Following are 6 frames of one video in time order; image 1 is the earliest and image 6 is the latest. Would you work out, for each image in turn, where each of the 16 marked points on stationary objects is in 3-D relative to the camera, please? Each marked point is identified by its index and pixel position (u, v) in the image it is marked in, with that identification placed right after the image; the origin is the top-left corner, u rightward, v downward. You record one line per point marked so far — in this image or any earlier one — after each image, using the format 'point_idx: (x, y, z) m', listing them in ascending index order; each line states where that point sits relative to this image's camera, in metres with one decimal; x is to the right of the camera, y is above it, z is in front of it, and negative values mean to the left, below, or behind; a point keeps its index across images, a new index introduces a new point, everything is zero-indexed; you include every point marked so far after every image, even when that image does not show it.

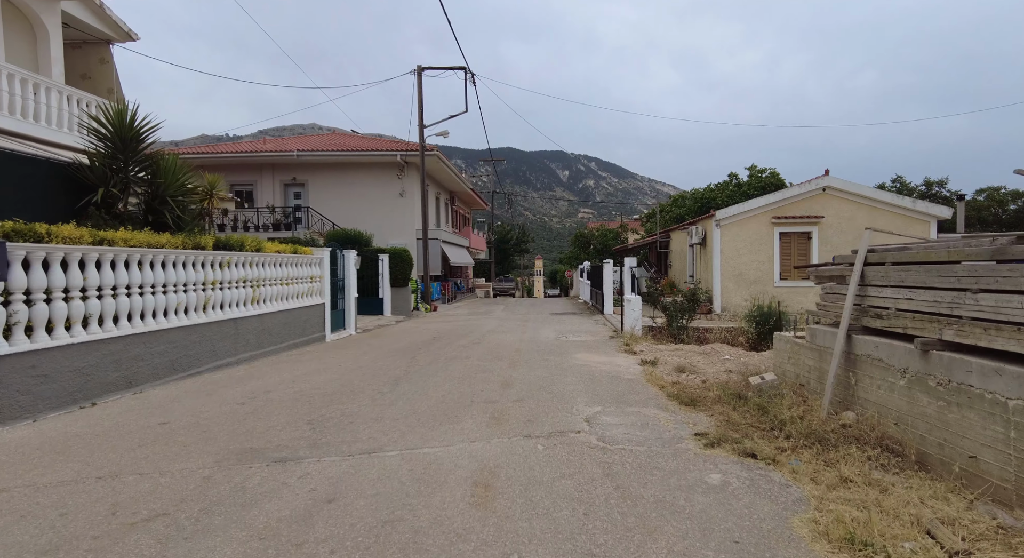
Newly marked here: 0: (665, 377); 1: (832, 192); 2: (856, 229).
0: (+2.1, -1.4, +7.8) m
1: (+10.6, +2.9, +18.8) m
2: (+11.4, +1.6, +18.7) m
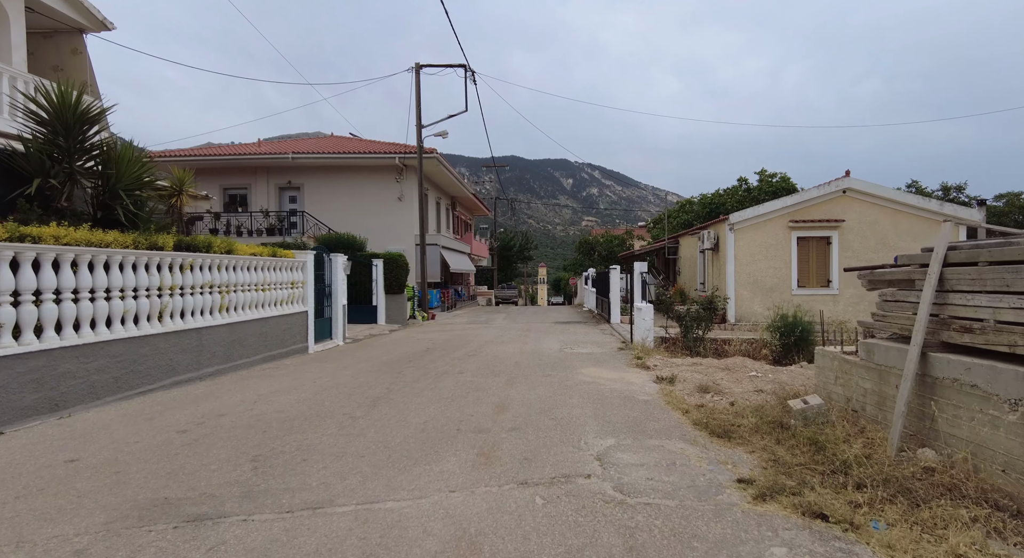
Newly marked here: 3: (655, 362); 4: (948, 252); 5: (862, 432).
0: (+2.1, -1.4, +6.7) m
1: (+10.6, +2.6, +17.7) m
2: (+11.4, +1.4, +17.6) m
3: (+2.5, -1.4, +9.7) m
4: (+3.4, +0.2, +4.4) m
5: (+3.1, -1.3, +5.0) m
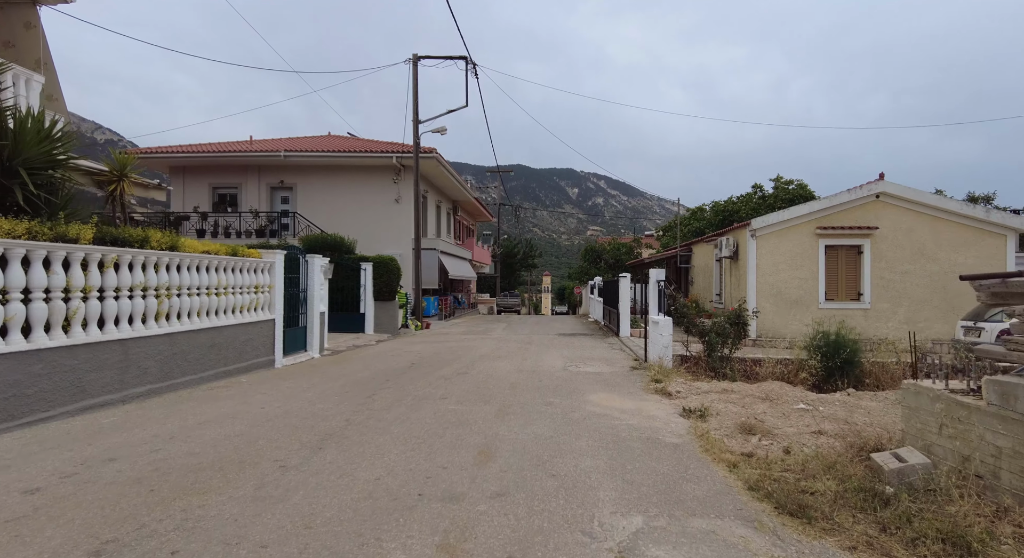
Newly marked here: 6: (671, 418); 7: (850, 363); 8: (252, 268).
0: (+2.0, -1.5, +5.2) m
1: (+10.7, +2.3, +16.1) m
2: (+11.5, +1.0, +16.0) m
3: (+2.4, -1.6, +8.2) m
4: (+3.3, +0.1, +2.8) m
5: (+3.0, -1.4, +3.4) m
6: (+1.8, -1.5, +6.3) m
7: (+5.5, -1.4, +9.2) m
8: (-4.5, +0.2, +9.9) m
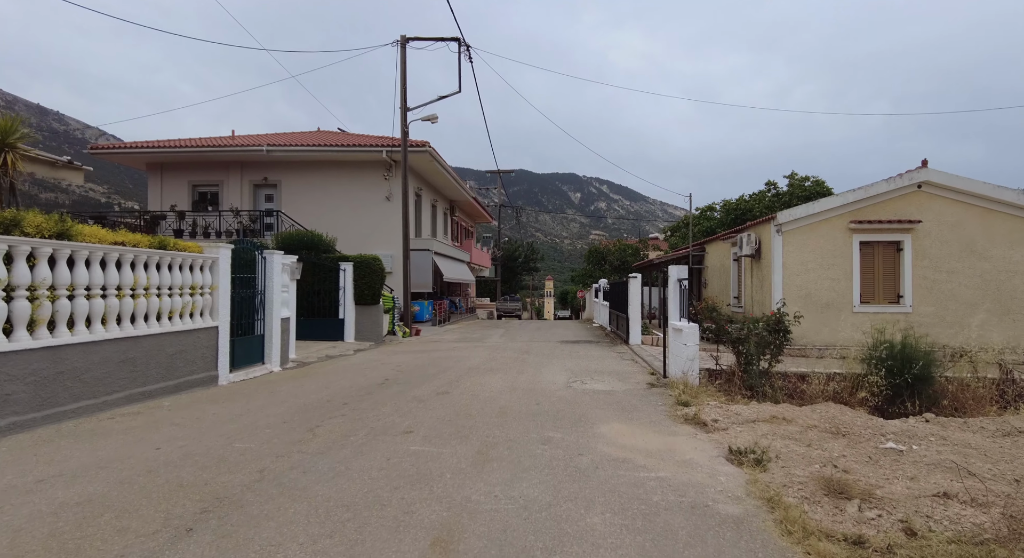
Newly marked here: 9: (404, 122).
0: (+1.8, -1.5, +3.4) m
1: (+10.6, +2.3, +14.3) m
2: (+11.4, +1.0, +14.2) m
3: (+2.2, -1.5, +6.4) m
4: (+3.1, +0.2, +1.0) m
5: (+2.8, -1.3, +1.6) m
6: (+1.6, -1.5, +4.5) m
7: (+5.4, -1.3, +7.4) m
8: (-4.6, +0.2, +8.1) m
9: (-3.5, +5.1, +18.4) m
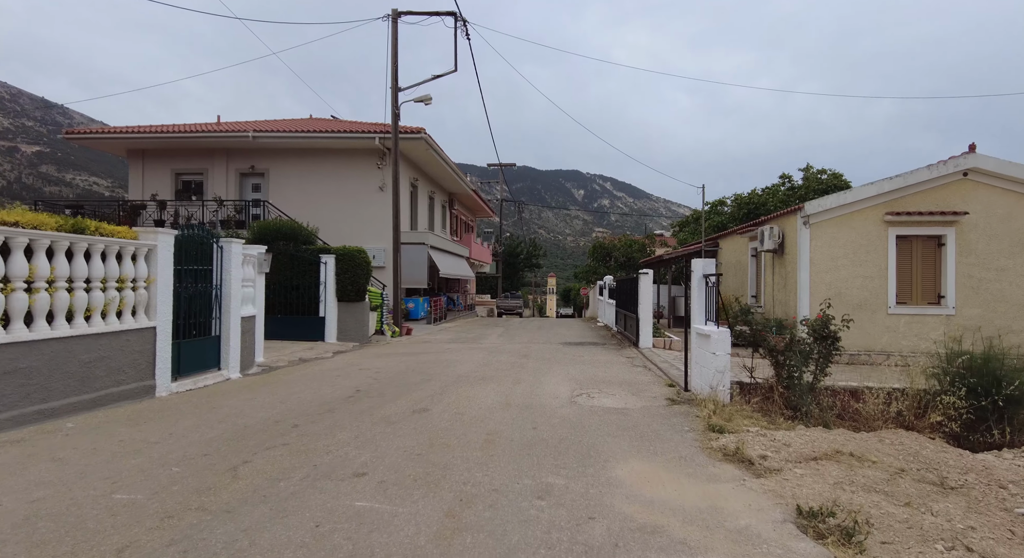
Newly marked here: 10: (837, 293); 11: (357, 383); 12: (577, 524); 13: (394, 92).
0: (+1.7, -1.4, +1.9) m
1: (+10.5, +2.3, +12.8) m
2: (+11.3, +1.0, +12.7) m
3: (+2.1, -1.5, +4.9) m
4: (+3.0, +0.2, -0.4) m
5: (+2.7, -1.3, +0.2) m
6: (+1.5, -1.4, +3.1) m
7: (+5.3, -1.3, +6.0) m
8: (-4.7, +0.3, +6.7) m
9: (-3.5, +5.3, +16.9) m
10: (+7.6, -0.3, +13.1) m
11: (-2.4, -1.6, +8.6) m
12: (+0.4, -1.4, +3.4) m
13: (-3.6, +5.6, +17.1) m
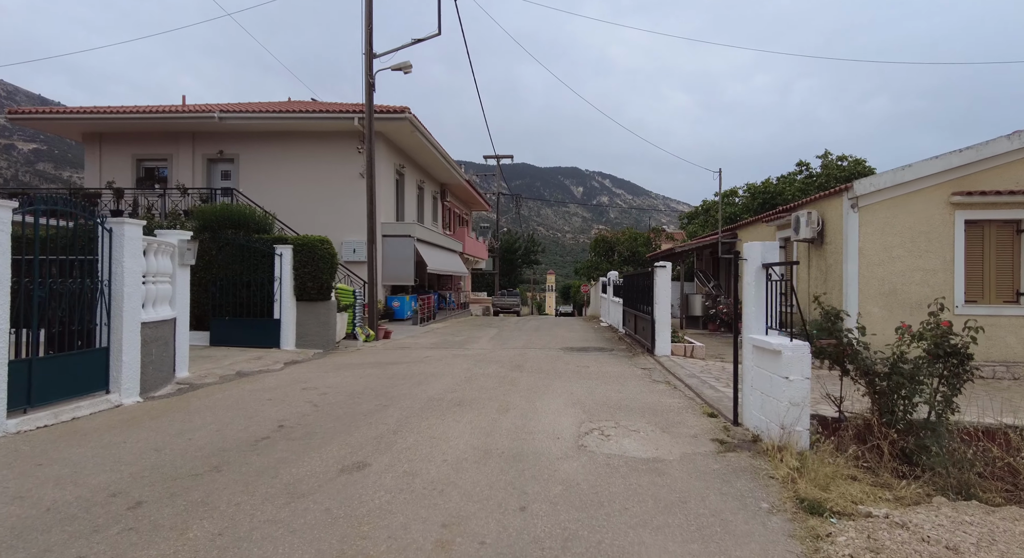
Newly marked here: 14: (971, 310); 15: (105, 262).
0: (+1.6, -1.4, -0.3) m
1: (+10.3, +2.4, +10.6) m
2: (+11.1, +1.2, +10.5) m
3: (+2.0, -1.4, +2.7) m
4: (+2.9, +0.3, -2.6) m
5: (+2.5, -1.3, -2.0) m
6: (+1.4, -1.4, +0.8) m
7: (+5.1, -1.2, +3.7) m
8: (-4.9, +0.4, +4.4) m
9: (-3.7, +5.4, +14.7) m
10: (+7.4, -0.2, +10.9) m
11: (-2.5, -1.5, +6.3) m
12: (+0.2, -1.4, +1.1) m
13: (-3.8, +5.8, +14.8) m
14: (+8.8, -0.6, +10.8) m
15: (-4.8, +0.2, +6.7) m
